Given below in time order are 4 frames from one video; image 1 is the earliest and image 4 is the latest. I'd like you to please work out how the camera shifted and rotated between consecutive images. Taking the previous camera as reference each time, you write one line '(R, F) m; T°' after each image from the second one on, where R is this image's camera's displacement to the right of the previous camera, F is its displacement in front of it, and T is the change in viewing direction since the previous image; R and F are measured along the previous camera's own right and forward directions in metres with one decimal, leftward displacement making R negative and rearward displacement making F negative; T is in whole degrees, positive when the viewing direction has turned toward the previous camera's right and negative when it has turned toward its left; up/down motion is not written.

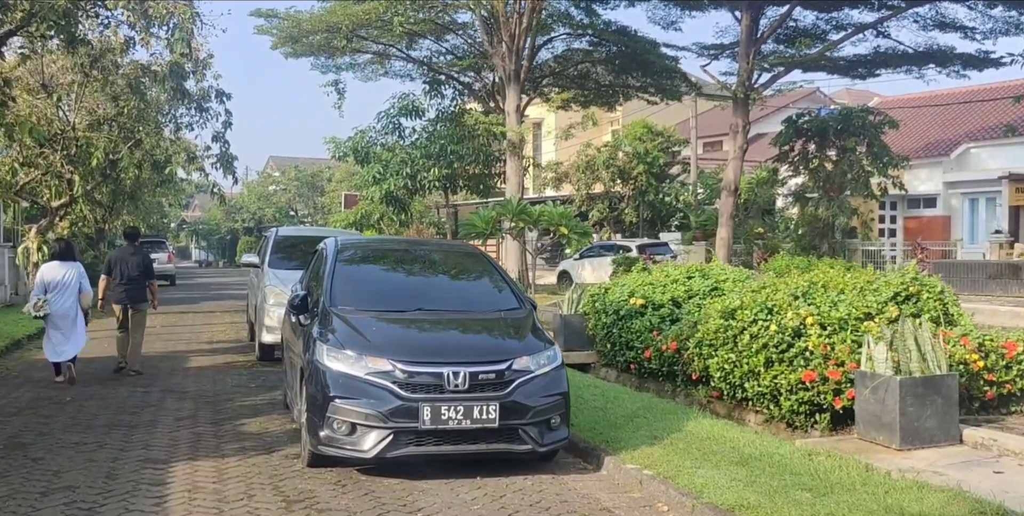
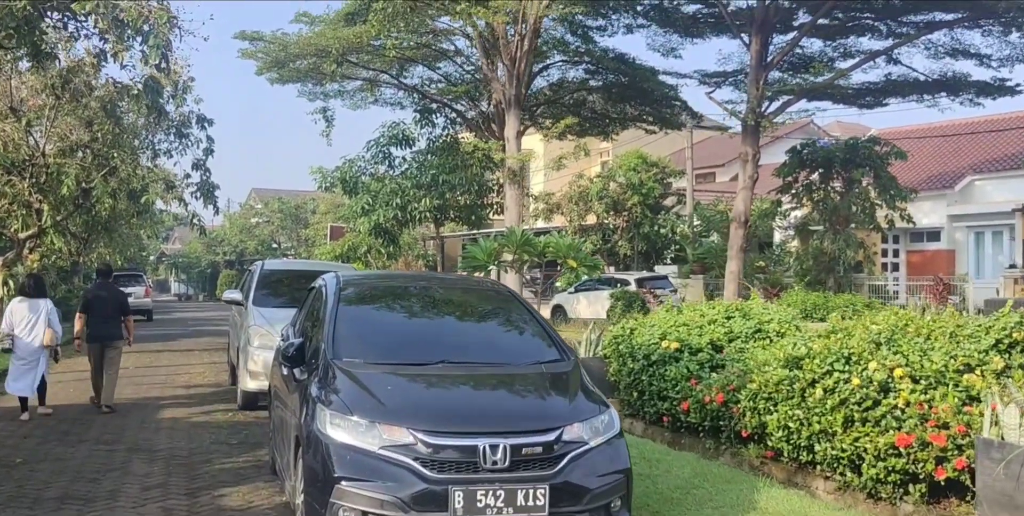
(-0.3, +1.1) m; +1°
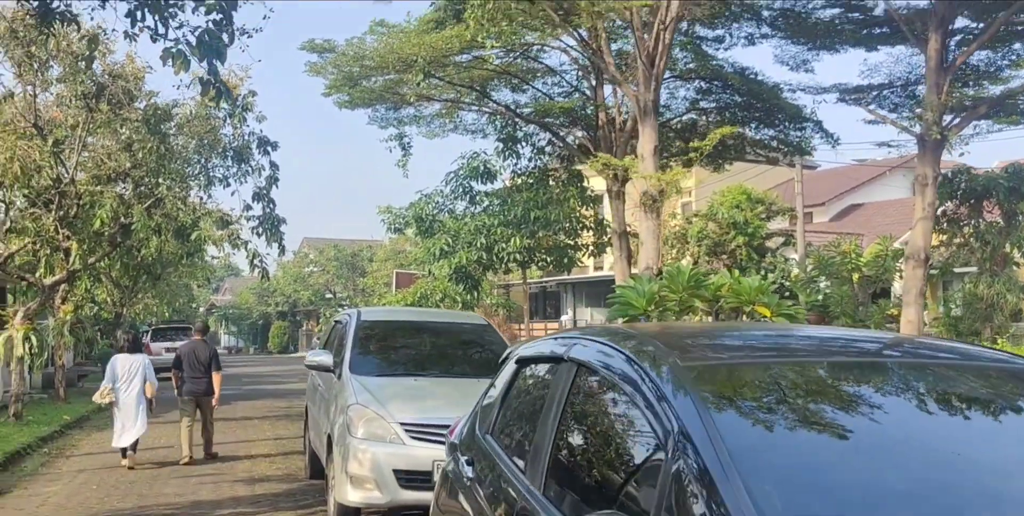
(-1.3, +3.4) m; -3°
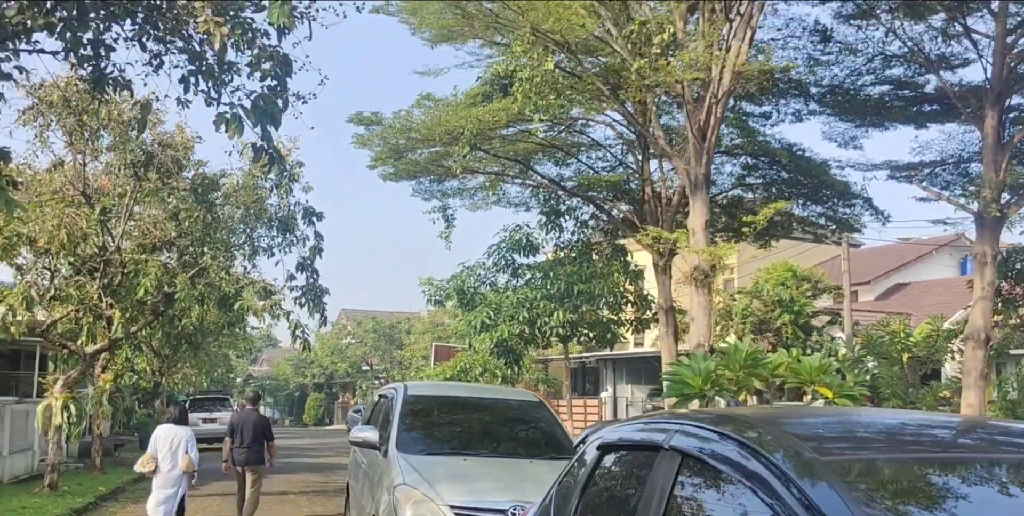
(-0.2, +0.3) m; -2°
